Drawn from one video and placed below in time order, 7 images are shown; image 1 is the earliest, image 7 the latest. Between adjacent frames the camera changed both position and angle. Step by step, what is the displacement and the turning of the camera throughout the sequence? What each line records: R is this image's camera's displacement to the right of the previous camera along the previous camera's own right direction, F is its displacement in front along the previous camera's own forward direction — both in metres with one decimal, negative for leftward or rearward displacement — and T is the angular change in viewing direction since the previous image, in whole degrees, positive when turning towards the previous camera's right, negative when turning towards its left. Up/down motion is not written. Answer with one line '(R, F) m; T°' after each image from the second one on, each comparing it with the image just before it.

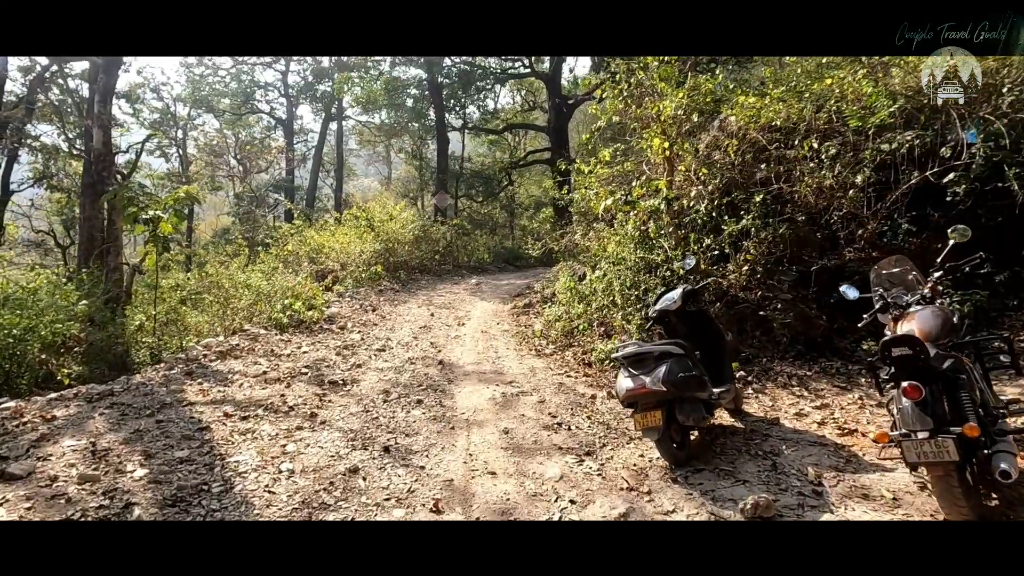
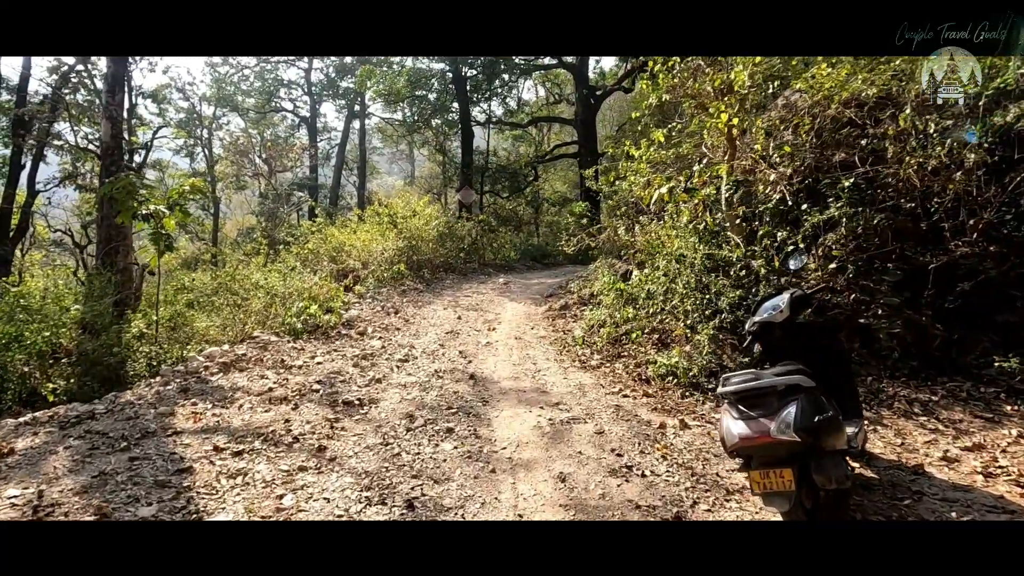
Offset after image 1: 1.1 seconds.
(-0.2, +0.7) m; -2°
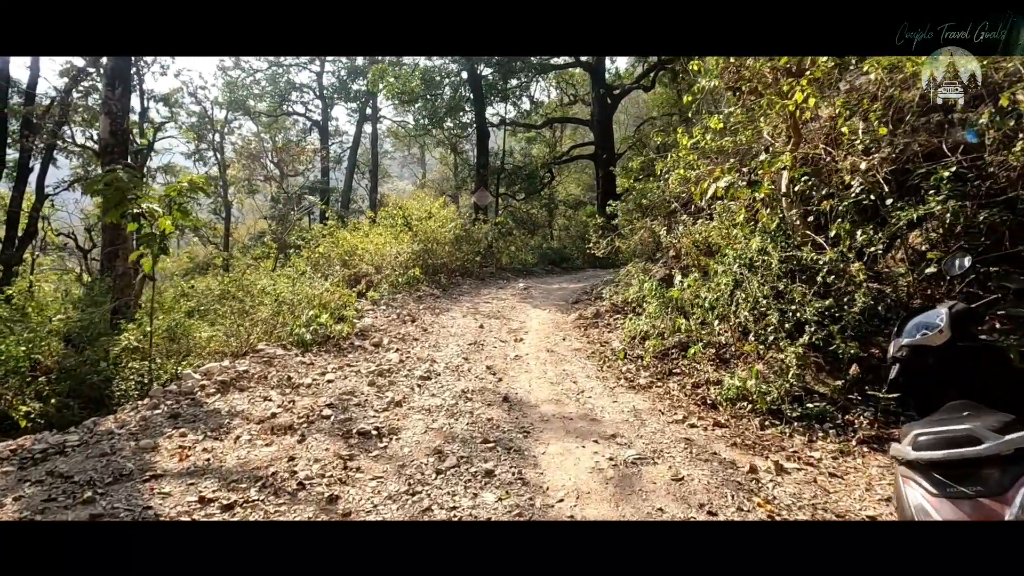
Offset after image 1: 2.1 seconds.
(-0.2, +0.6) m; -1°
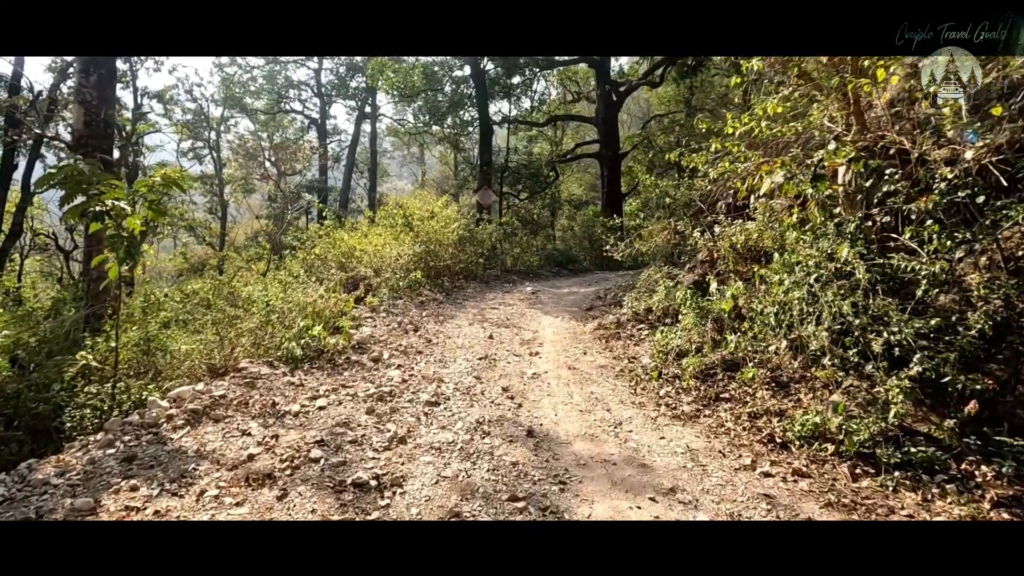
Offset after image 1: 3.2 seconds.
(-0.2, +0.6) m; 0°
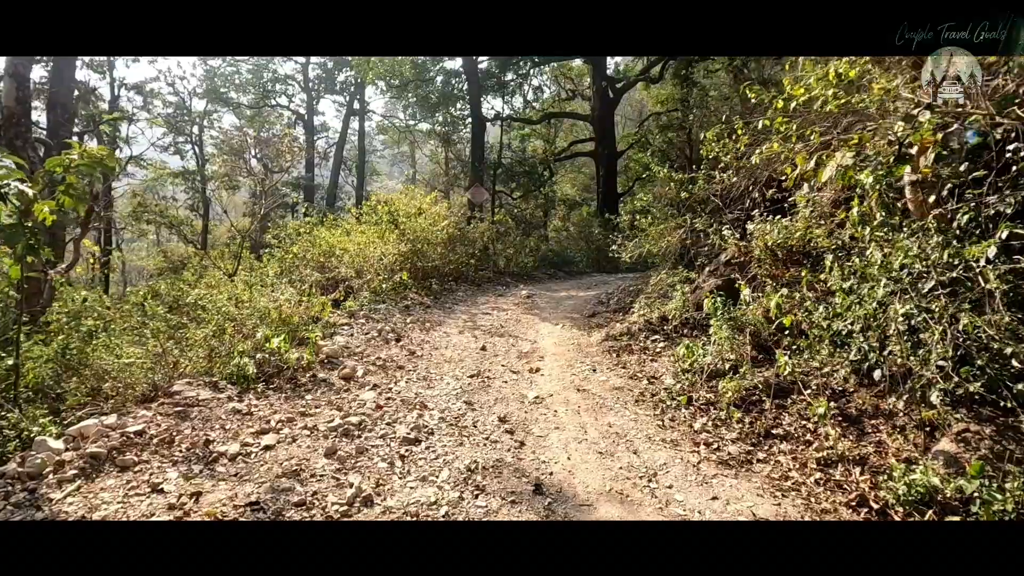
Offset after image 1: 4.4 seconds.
(-0.1, +0.8) m; +1°
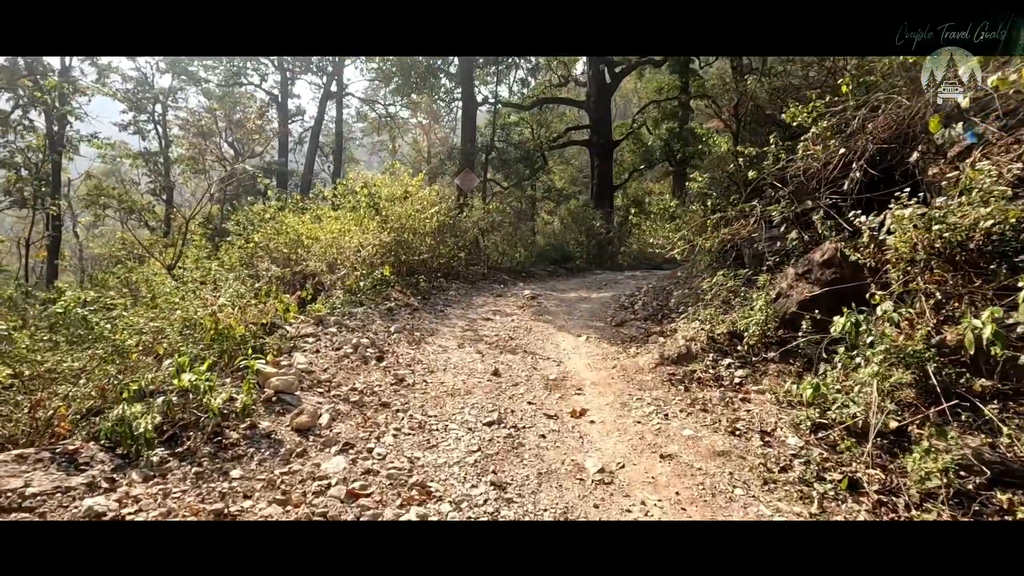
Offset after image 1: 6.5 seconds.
(-0.3, +1.4) m; +2°
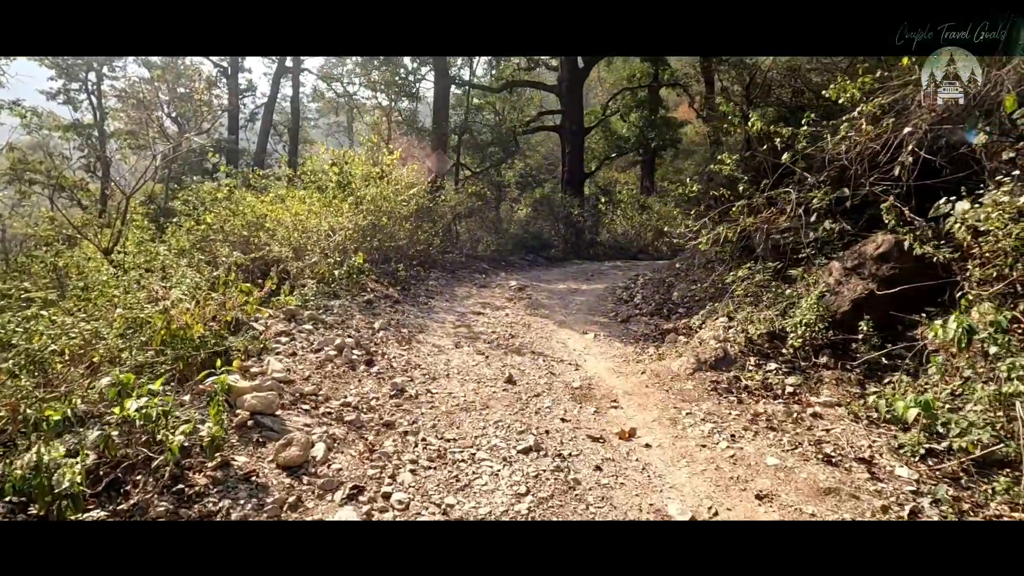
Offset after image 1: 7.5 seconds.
(-0.4, +0.6) m; +5°
